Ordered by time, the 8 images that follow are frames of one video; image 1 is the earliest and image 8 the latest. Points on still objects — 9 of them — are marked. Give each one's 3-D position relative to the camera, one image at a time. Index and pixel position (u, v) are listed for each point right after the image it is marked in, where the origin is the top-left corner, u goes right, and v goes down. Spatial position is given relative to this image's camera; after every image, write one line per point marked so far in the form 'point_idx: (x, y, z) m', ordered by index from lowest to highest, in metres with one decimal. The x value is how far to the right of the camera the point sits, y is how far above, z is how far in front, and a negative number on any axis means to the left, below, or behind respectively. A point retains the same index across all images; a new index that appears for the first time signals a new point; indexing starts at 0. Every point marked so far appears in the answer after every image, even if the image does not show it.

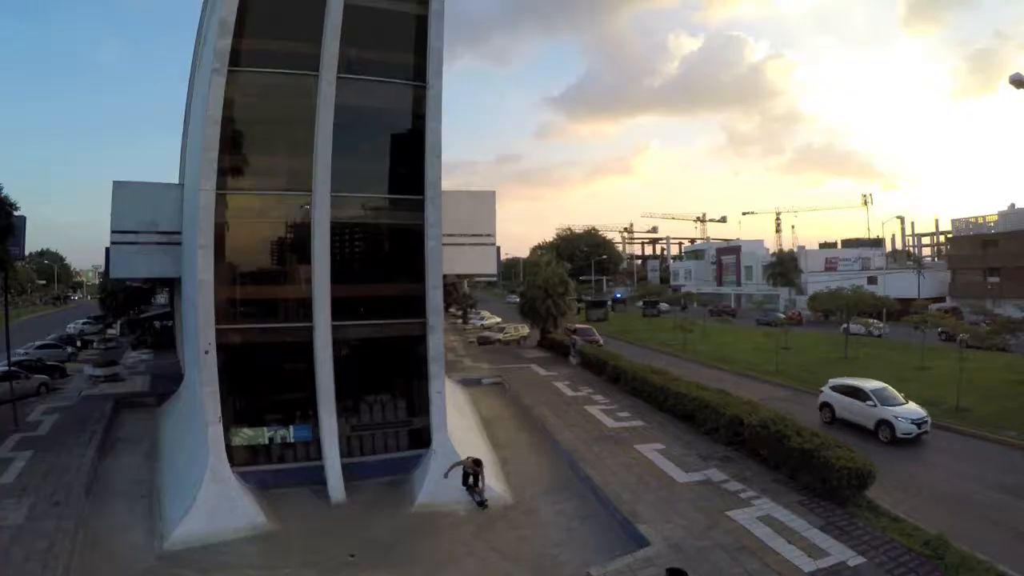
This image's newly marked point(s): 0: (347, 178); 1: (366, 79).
0: (-2.9, +1.7, +10.6) m
1: (-2.6, +3.6, +10.8) m
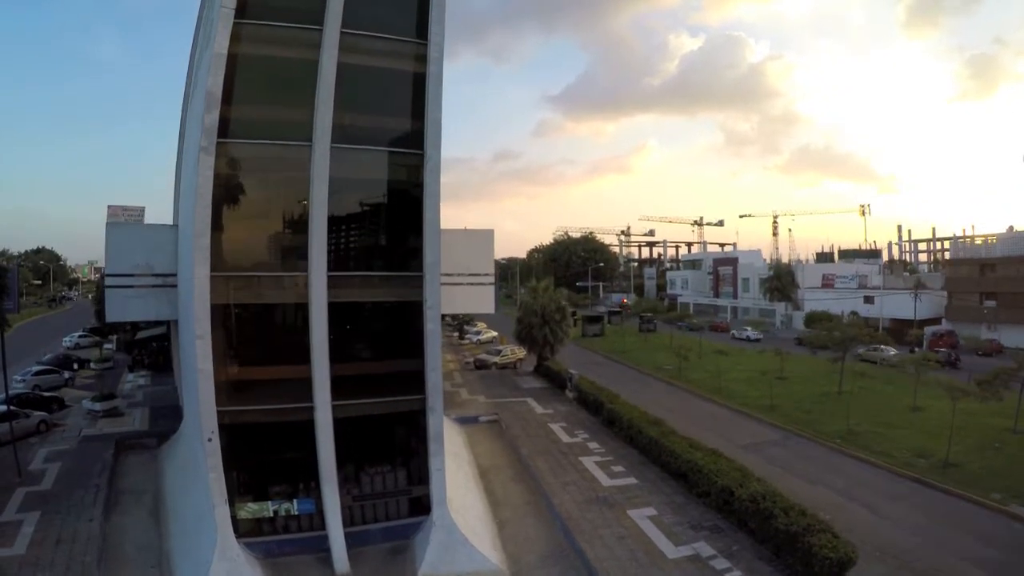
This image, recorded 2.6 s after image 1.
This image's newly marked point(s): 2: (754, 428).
0: (-2.9, +0.4, +10.5) m
1: (-2.7, +2.4, +10.5) m
2: (+6.2, -3.7, +15.6) m
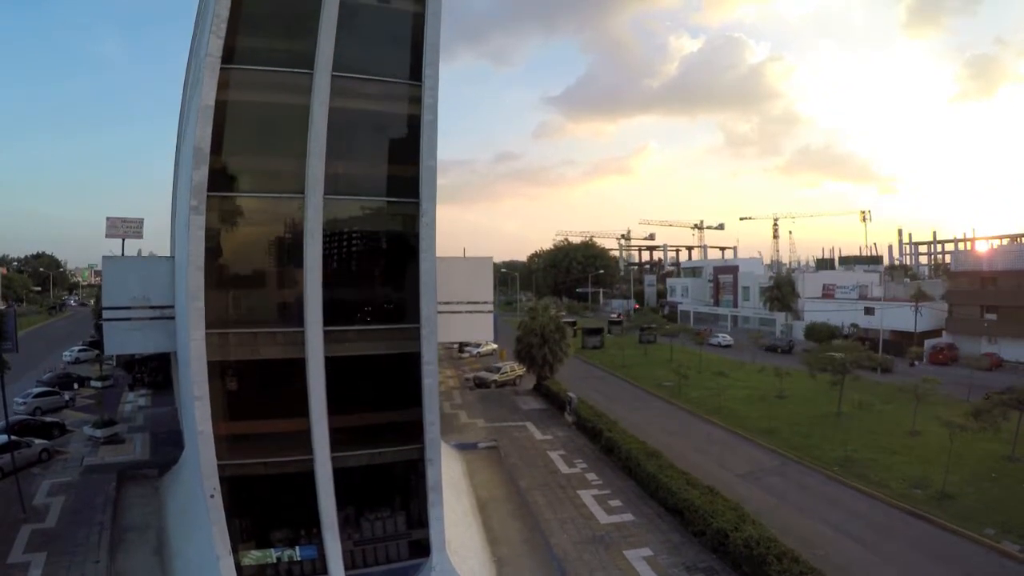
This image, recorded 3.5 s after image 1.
0: (-3.0, -0.4, +10.4) m
1: (-2.8, +1.5, +10.5) m
2: (+6.2, -4.4, +15.7) m
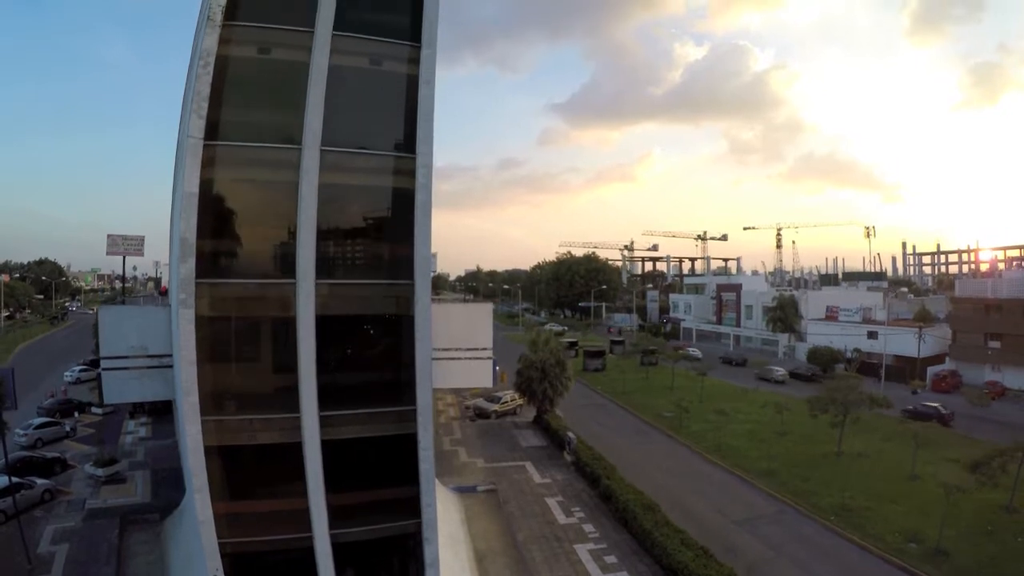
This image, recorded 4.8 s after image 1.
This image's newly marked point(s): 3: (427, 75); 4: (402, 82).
0: (-3.1, -1.8, +10.4) m
1: (-2.9, +0.1, +10.4) m
2: (+6.2, -5.5, +15.7) m
3: (-1.6, +3.8, +10.9) m
4: (-2.0, +3.8, +10.9) m
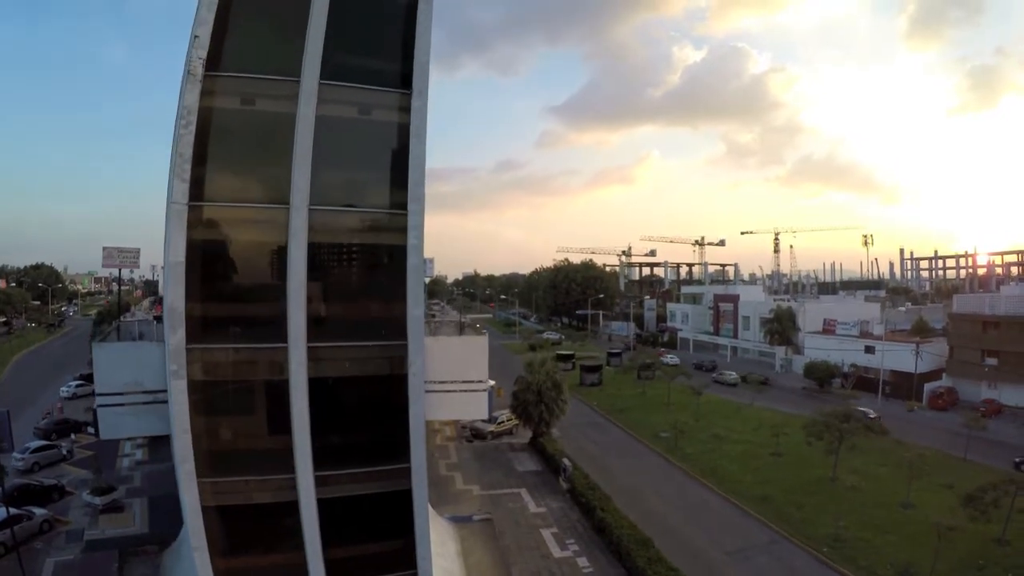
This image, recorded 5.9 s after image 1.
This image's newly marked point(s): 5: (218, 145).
0: (-3.3, -2.8, +10.4) m
1: (-3.1, -0.9, +10.3) m
2: (+6.1, -6.3, +15.8) m
3: (-1.7, +2.8, +10.7) m
4: (-2.2, +2.8, +10.7) m
5: (-4.9, +2.3, +10.0) m
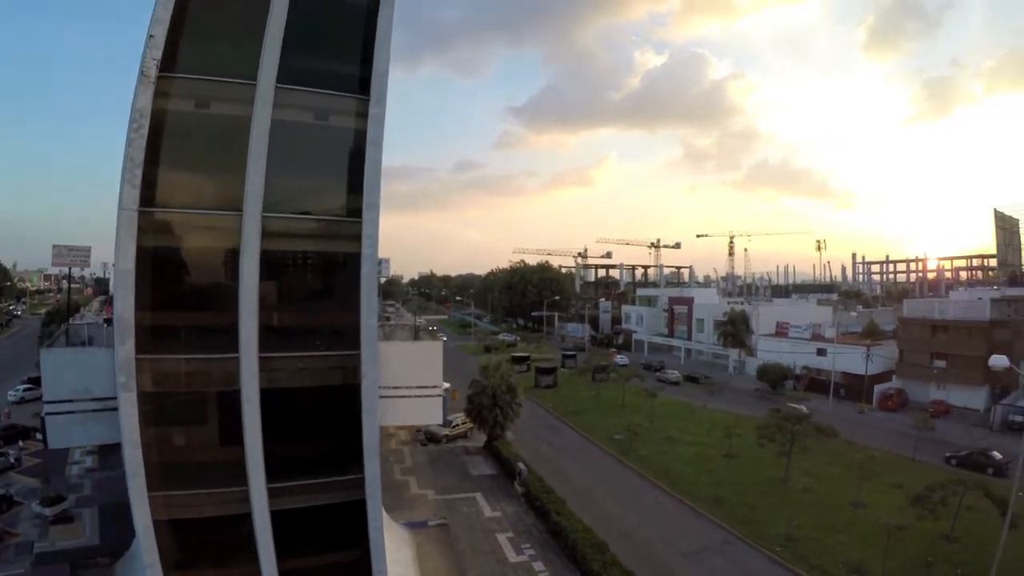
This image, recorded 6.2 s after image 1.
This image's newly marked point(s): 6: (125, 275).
0: (-4.0, -3.0, +10.2) m
1: (-3.8, -1.0, +10.1) m
2: (+5.1, -6.5, +16.1) m
3: (-2.5, +2.7, +10.6) m
4: (-2.9, +2.6, +10.6) m
5: (-5.6, +2.2, +9.8) m
6: (-6.1, +0.3, +9.4) m
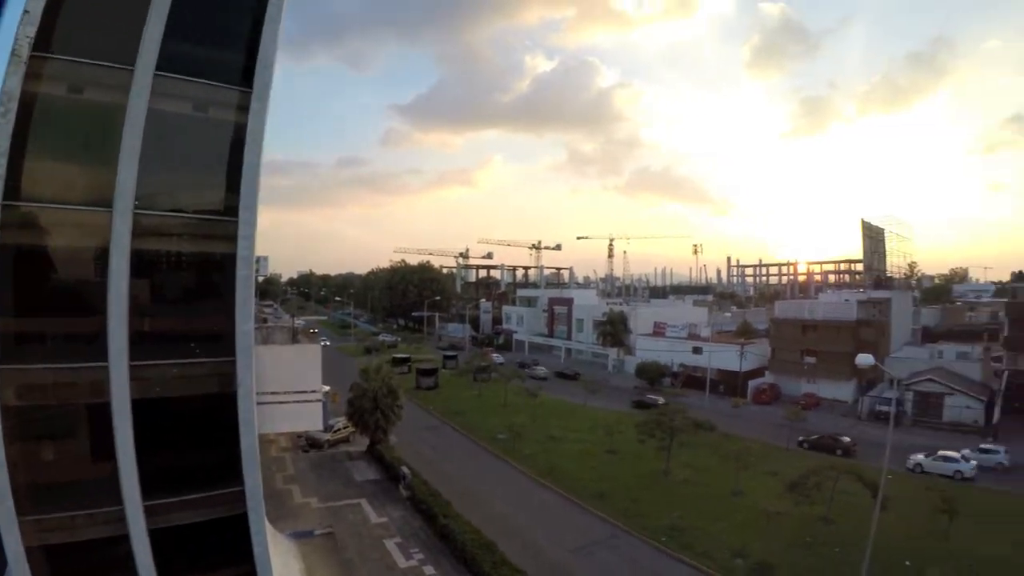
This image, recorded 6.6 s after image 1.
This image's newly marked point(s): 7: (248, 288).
0: (-5.5, -3.0, +9.2) m
1: (-5.2, -1.1, +9.2) m
2: (+2.6, -6.5, +16.4) m
3: (-4.0, +2.6, +9.8) m
4: (-4.5, +2.6, +9.7) m
5: (-6.9, +2.1, +8.5) m
6: (-7.4, +0.2, +8.1) m
7: (-4.0, 0.0, +9.6) m
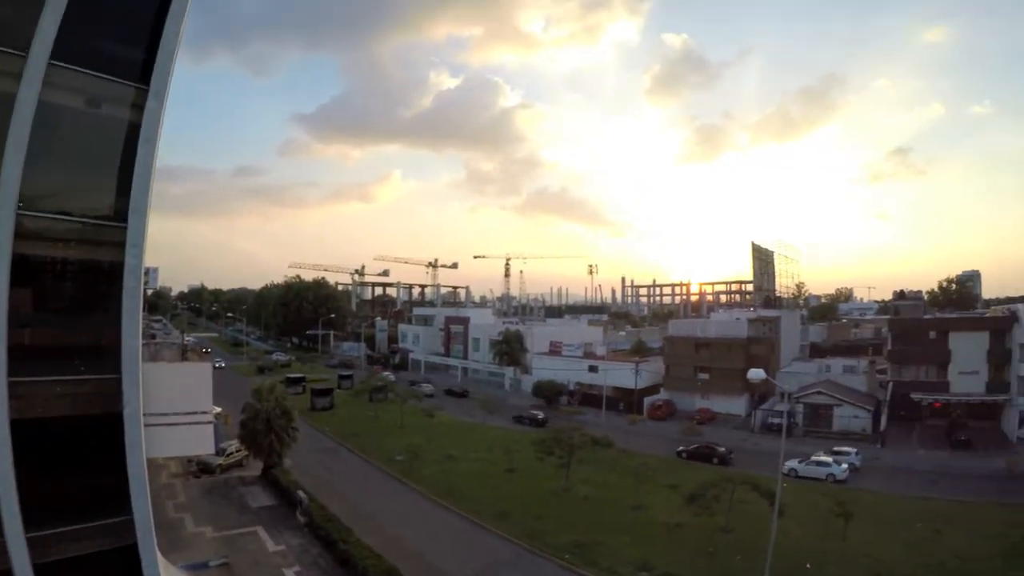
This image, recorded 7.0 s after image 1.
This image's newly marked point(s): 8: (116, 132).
0: (-6.3, -3.2, +7.8) m
1: (-6.0, -1.3, +7.9) m
2: (+0.3, -7.0, +16.2) m
3: (-4.9, +2.4, +8.9) m
4: (-5.3, +2.4, +8.7) m
5: (-7.5, +2.0, +7.1) m
6: (-8.0, +0.1, +6.5) m
7: (-4.9, -0.2, +8.6) m
8: (-5.4, +2.3, +8.7) m
